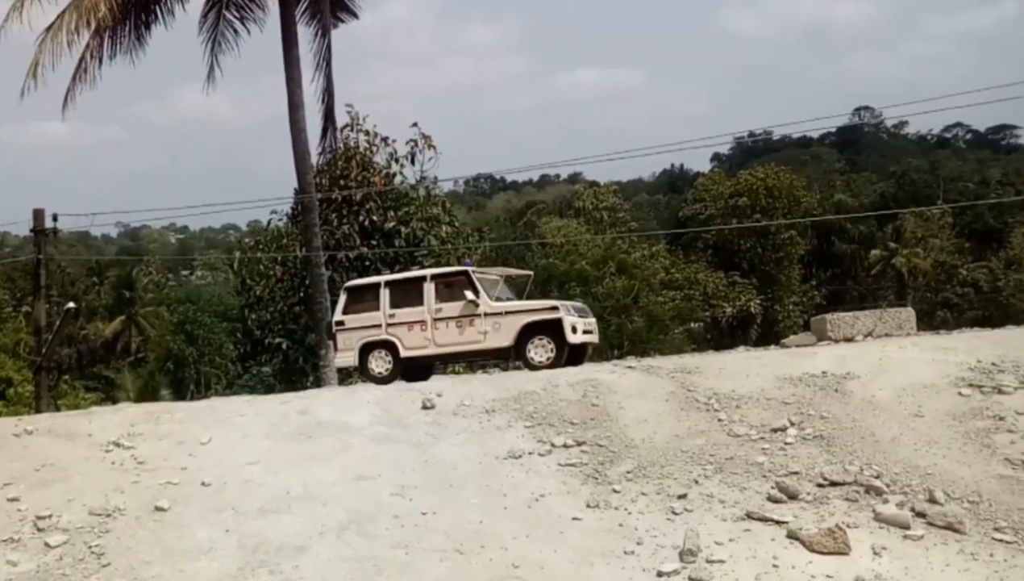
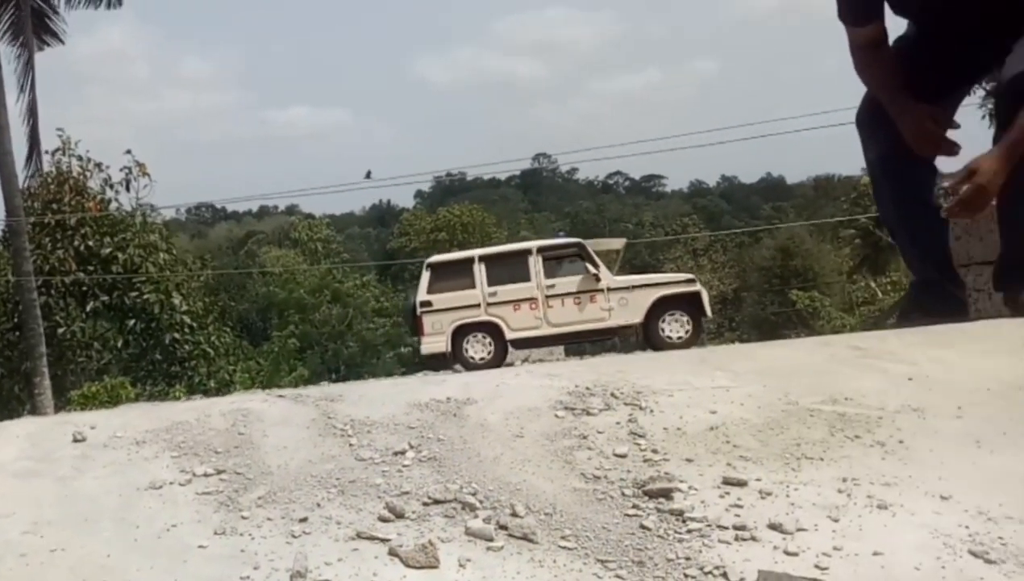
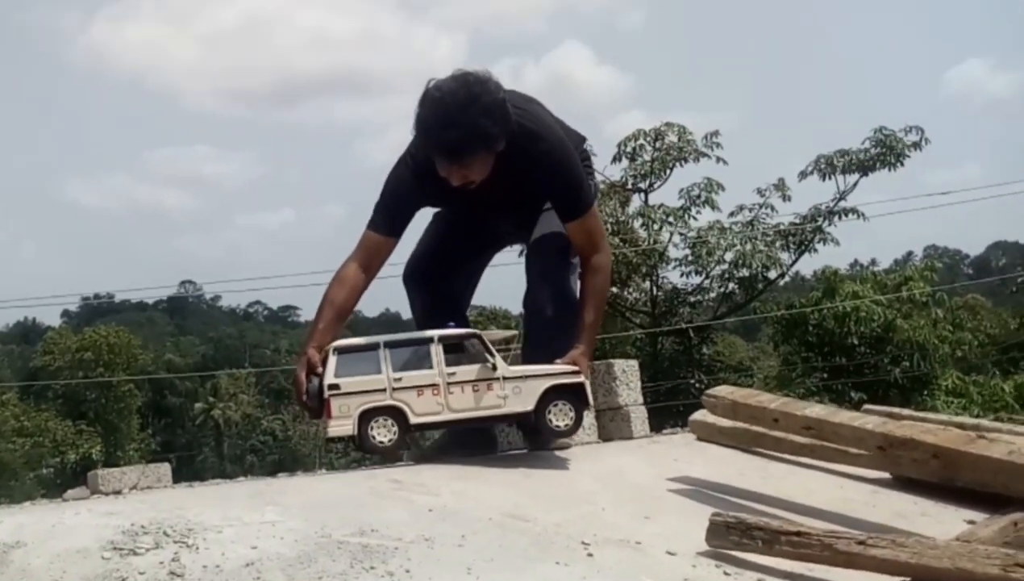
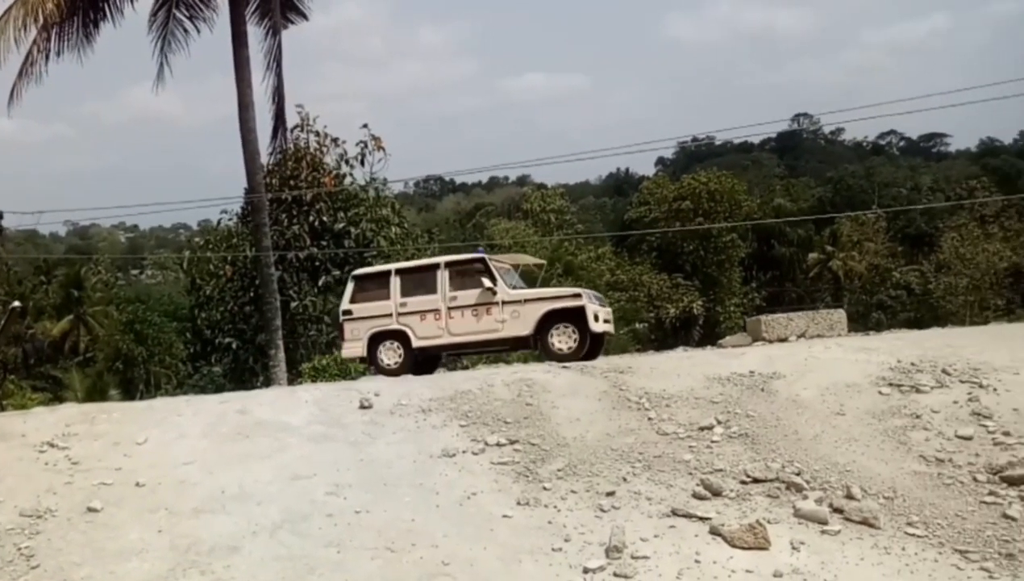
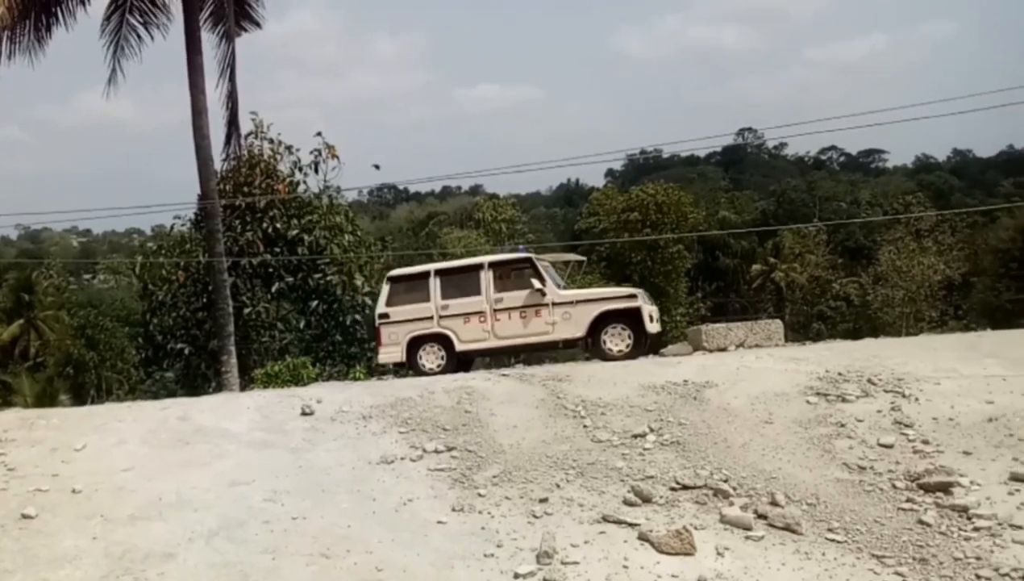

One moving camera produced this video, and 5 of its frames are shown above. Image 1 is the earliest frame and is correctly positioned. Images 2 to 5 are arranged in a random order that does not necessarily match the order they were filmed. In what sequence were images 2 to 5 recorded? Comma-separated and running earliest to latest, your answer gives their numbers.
4, 5, 2, 3
